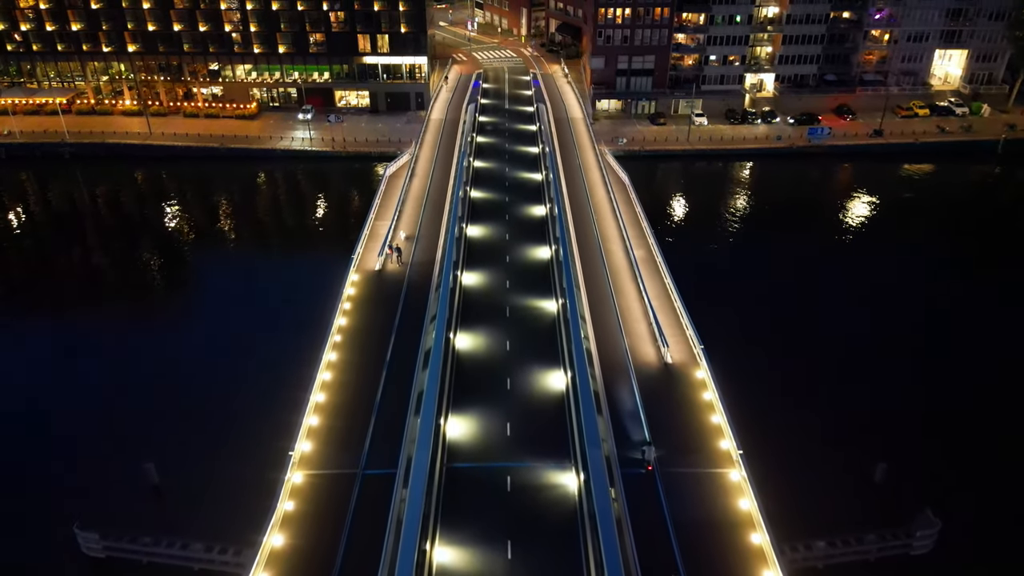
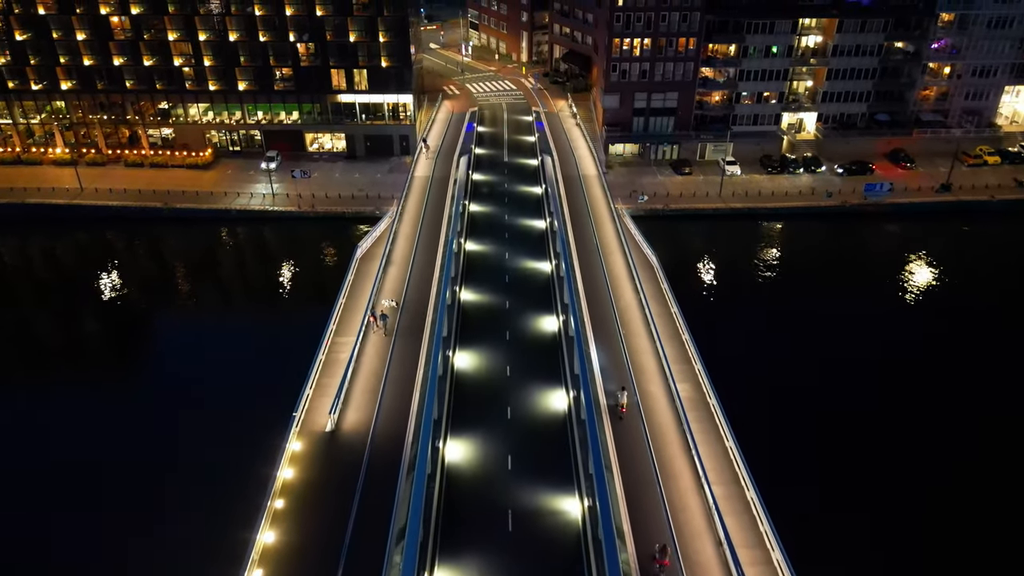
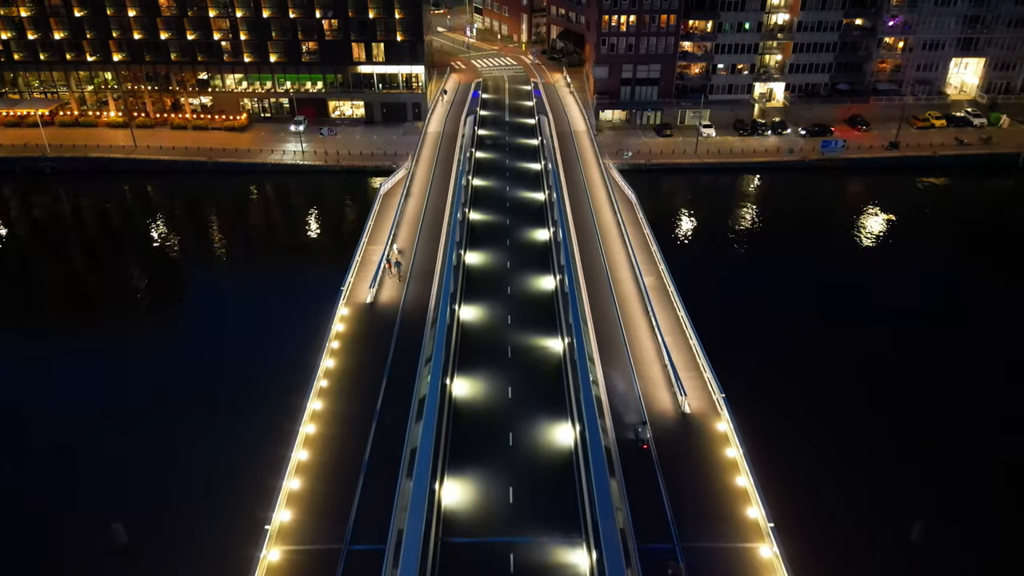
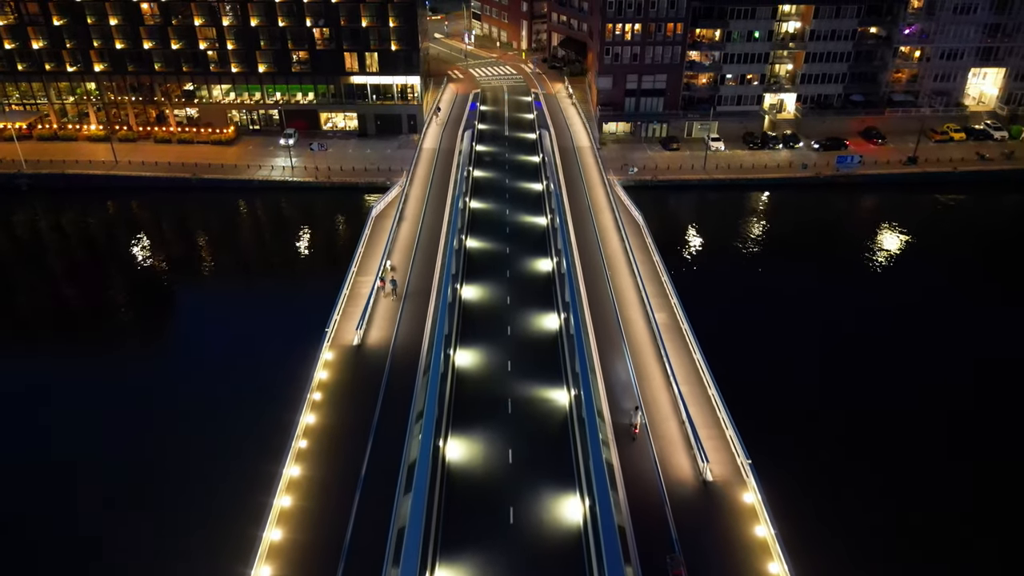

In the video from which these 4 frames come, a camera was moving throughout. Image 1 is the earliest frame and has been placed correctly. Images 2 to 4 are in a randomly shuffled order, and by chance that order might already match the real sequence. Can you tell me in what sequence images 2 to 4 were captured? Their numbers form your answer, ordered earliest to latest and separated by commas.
3, 4, 2
